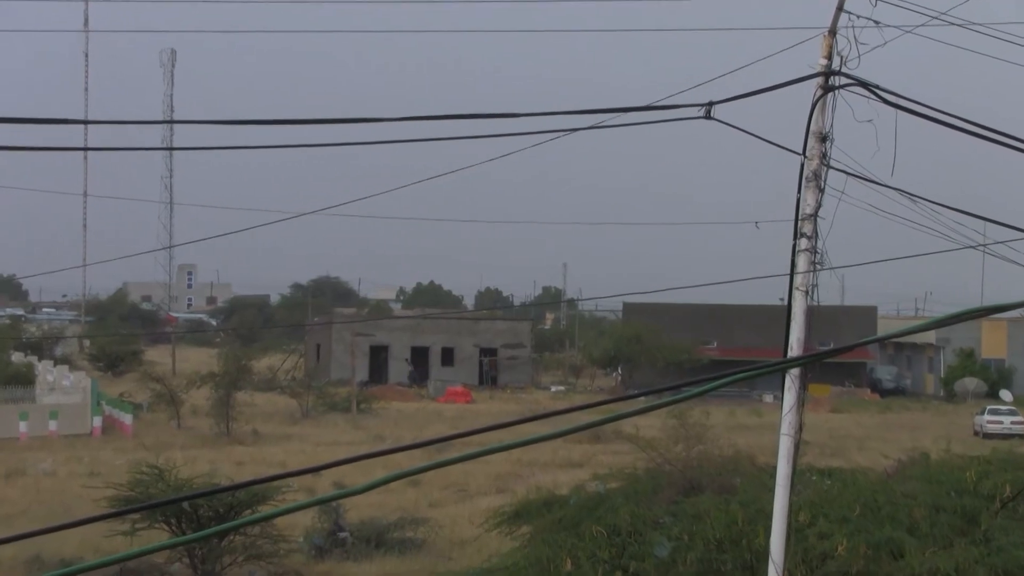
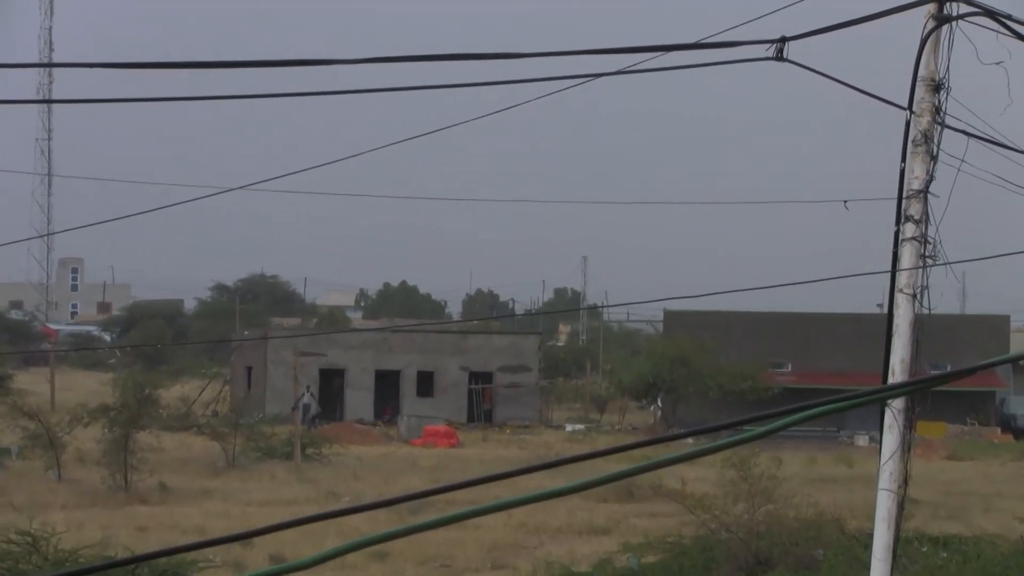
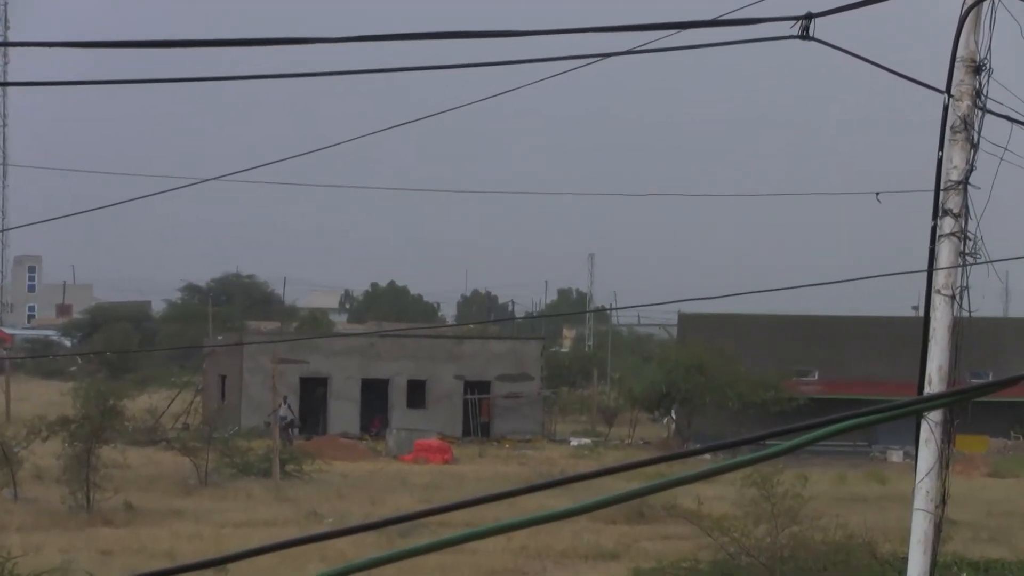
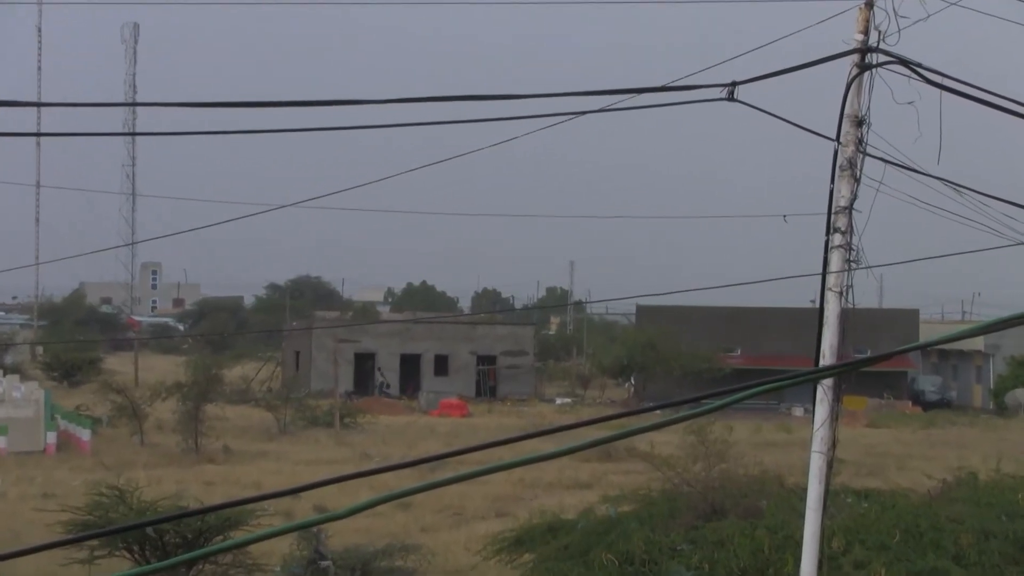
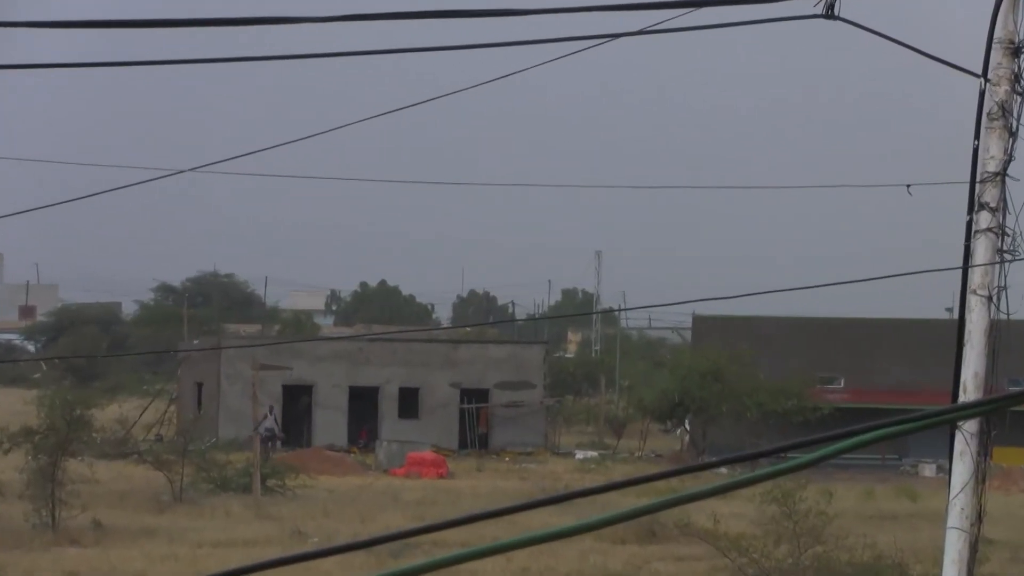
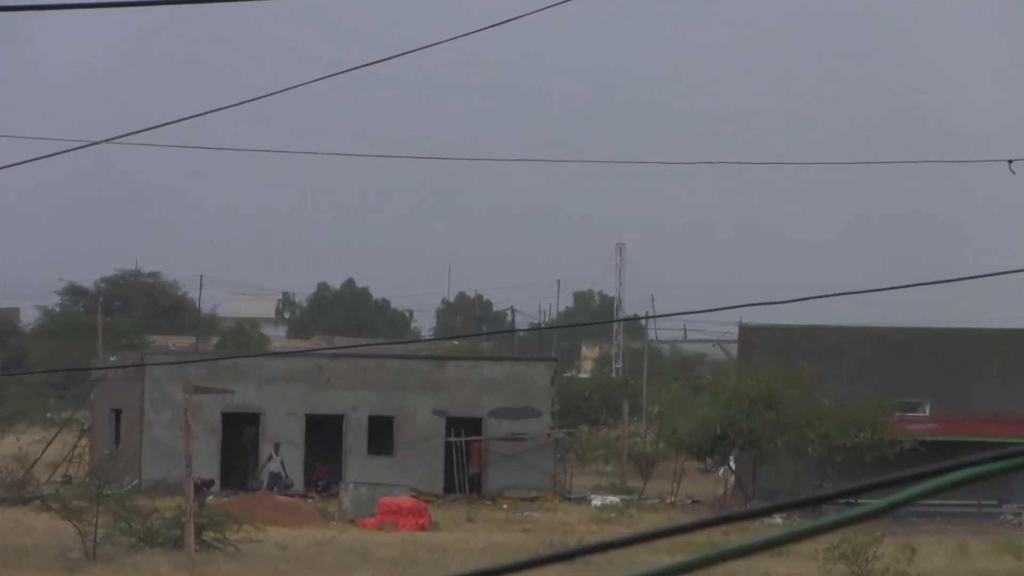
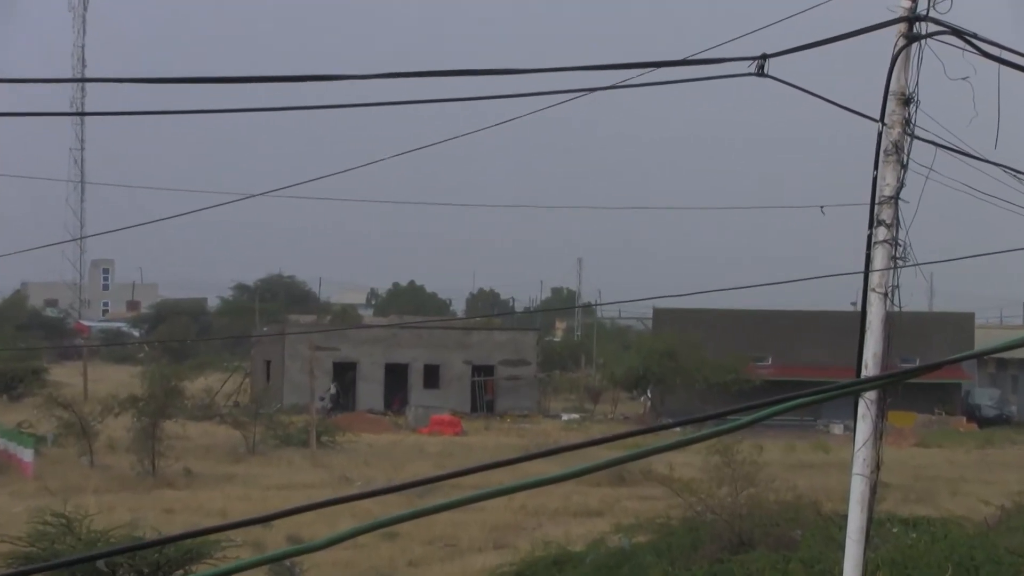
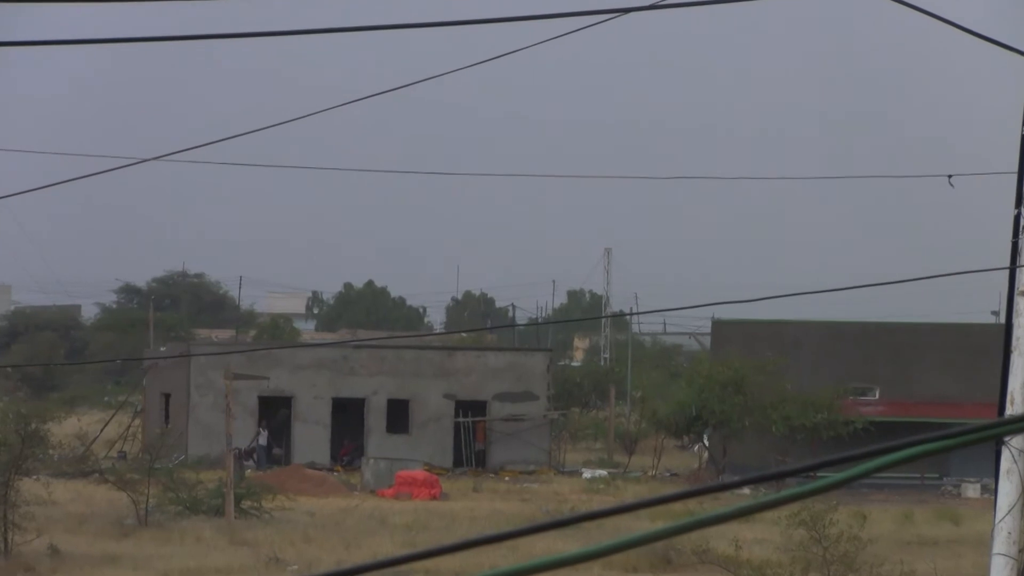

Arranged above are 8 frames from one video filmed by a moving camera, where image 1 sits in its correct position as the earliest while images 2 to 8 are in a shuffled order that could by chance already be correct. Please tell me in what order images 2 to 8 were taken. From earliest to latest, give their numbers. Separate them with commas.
4, 7, 2, 3, 5, 8, 6
